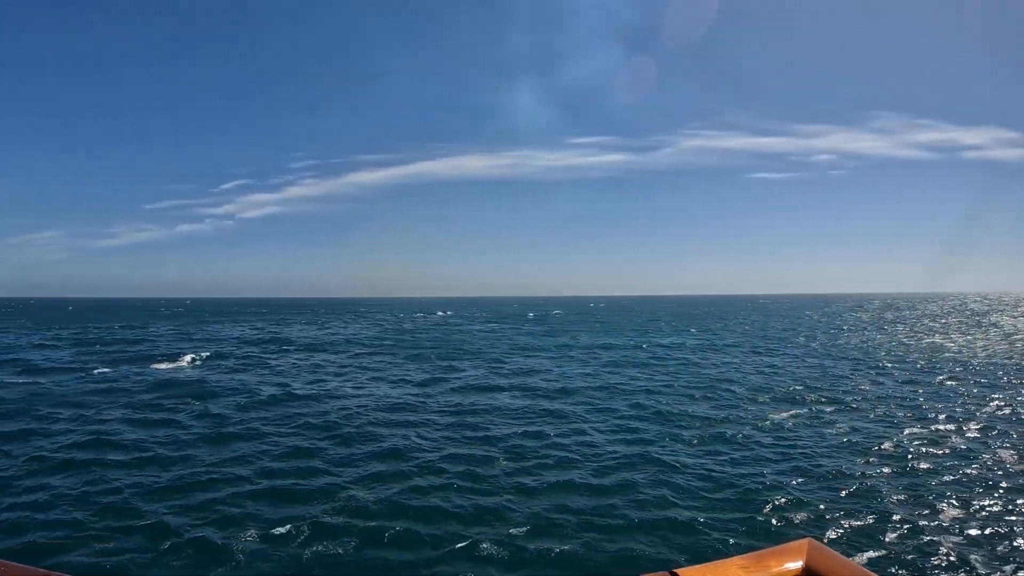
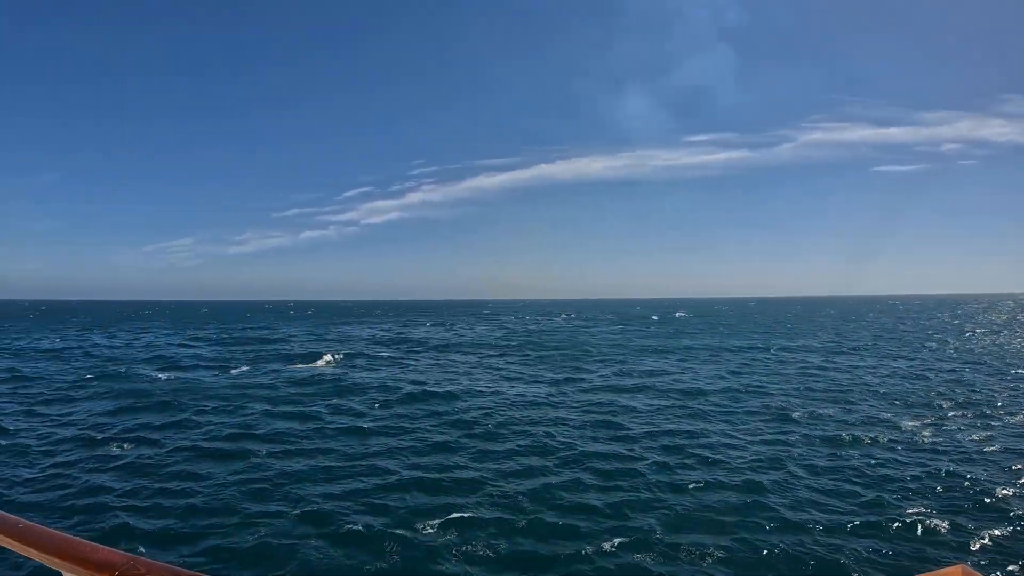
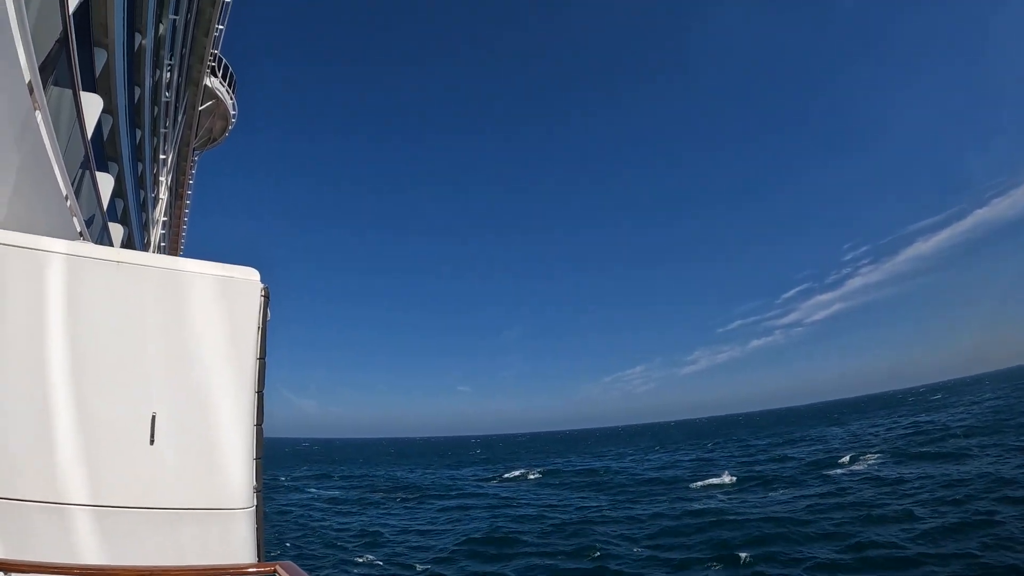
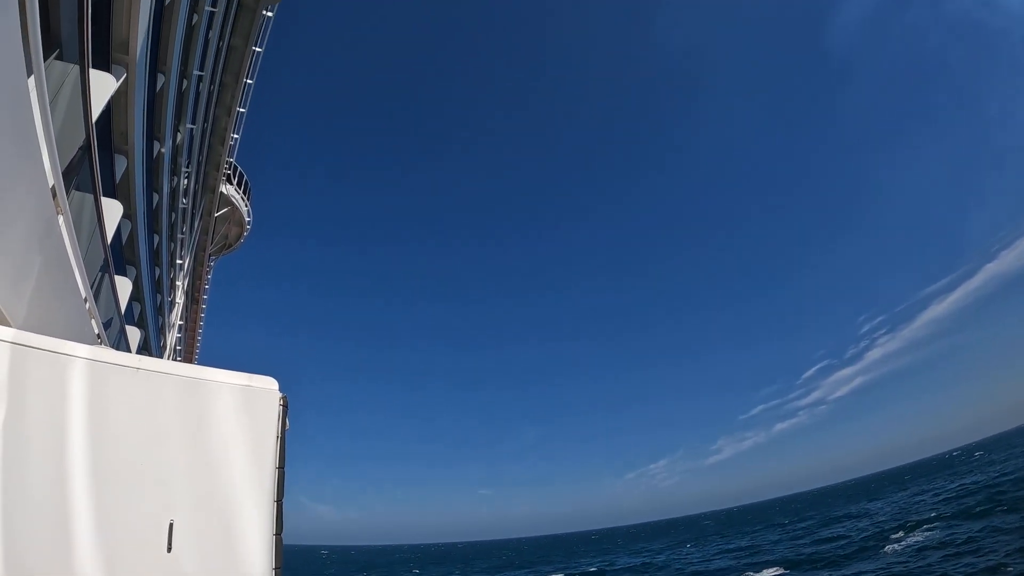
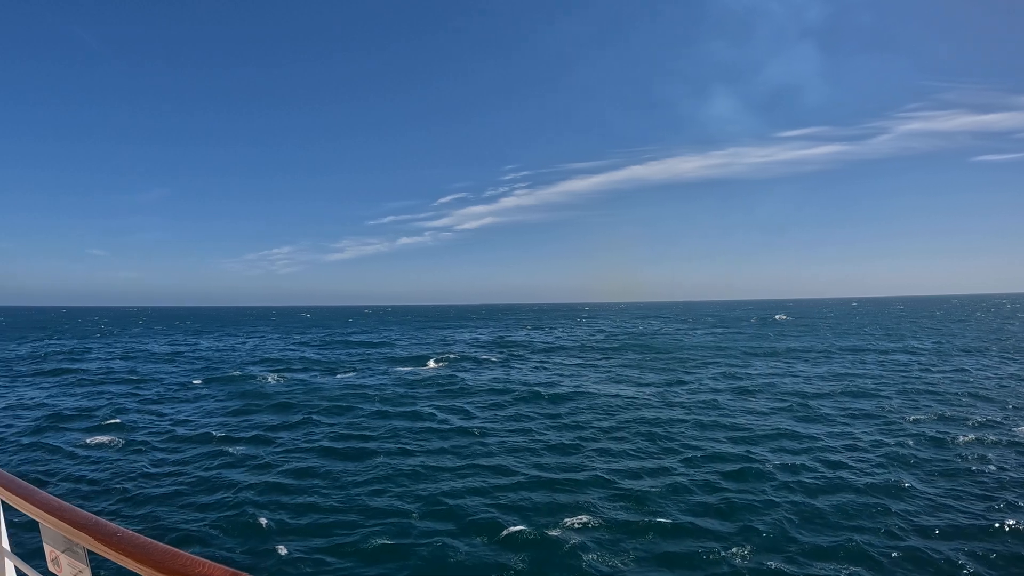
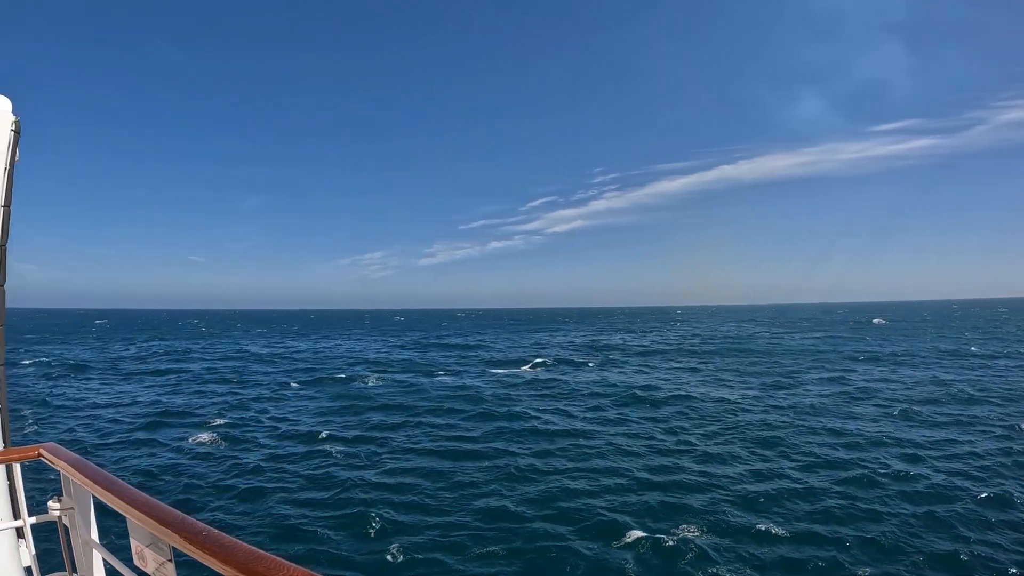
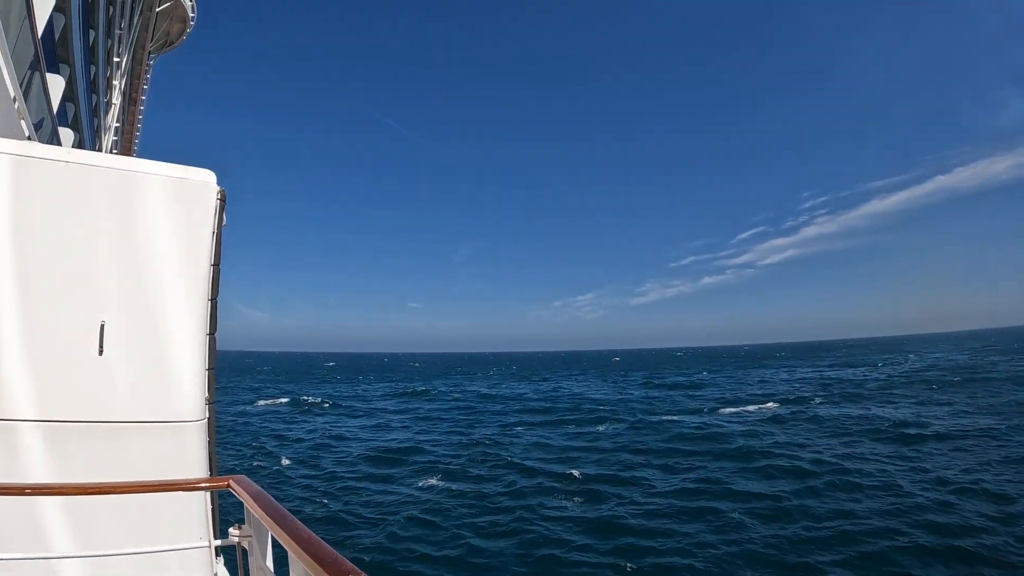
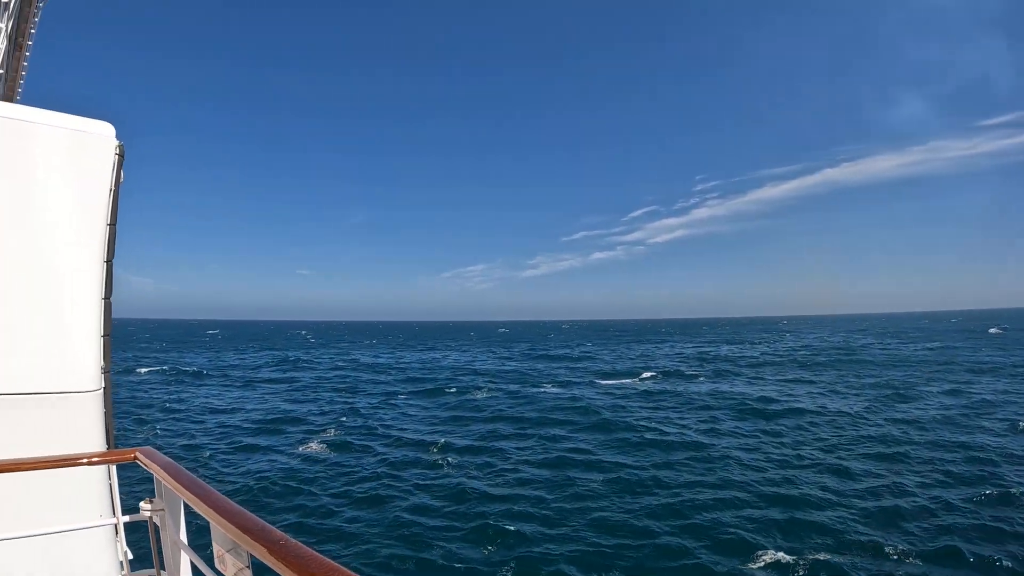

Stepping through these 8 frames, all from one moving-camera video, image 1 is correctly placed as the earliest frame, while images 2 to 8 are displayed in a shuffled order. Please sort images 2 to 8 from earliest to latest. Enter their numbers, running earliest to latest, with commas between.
2, 5, 6, 8, 7, 3, 4
